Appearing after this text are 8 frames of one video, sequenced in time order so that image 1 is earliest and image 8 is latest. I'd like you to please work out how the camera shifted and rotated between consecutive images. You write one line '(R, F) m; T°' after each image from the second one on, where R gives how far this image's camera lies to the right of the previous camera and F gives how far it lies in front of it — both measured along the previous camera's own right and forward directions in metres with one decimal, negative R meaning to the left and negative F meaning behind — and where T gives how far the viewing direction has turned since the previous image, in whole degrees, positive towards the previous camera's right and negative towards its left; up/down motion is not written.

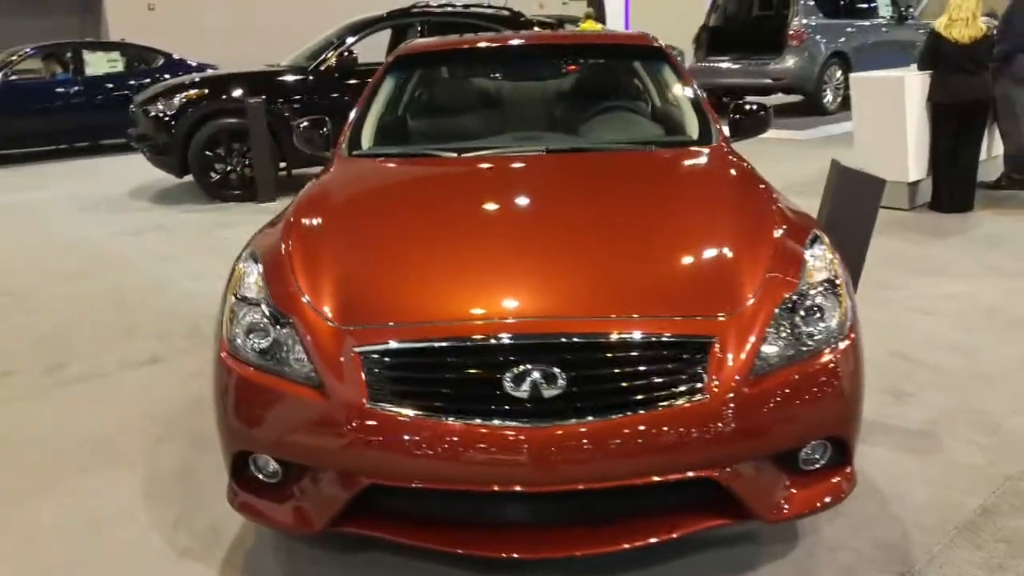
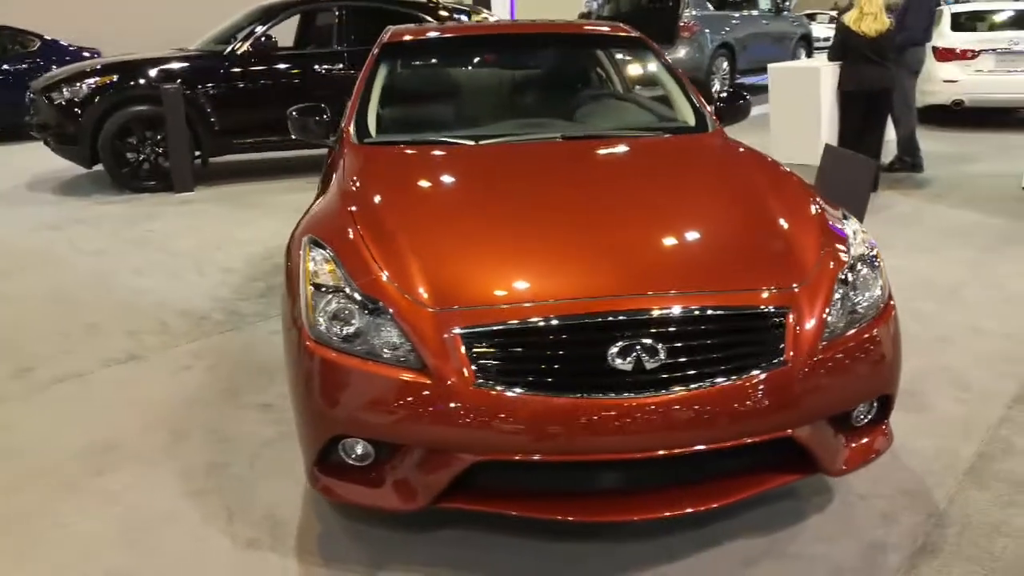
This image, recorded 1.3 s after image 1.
(-0.5, 0.0) m; +9°
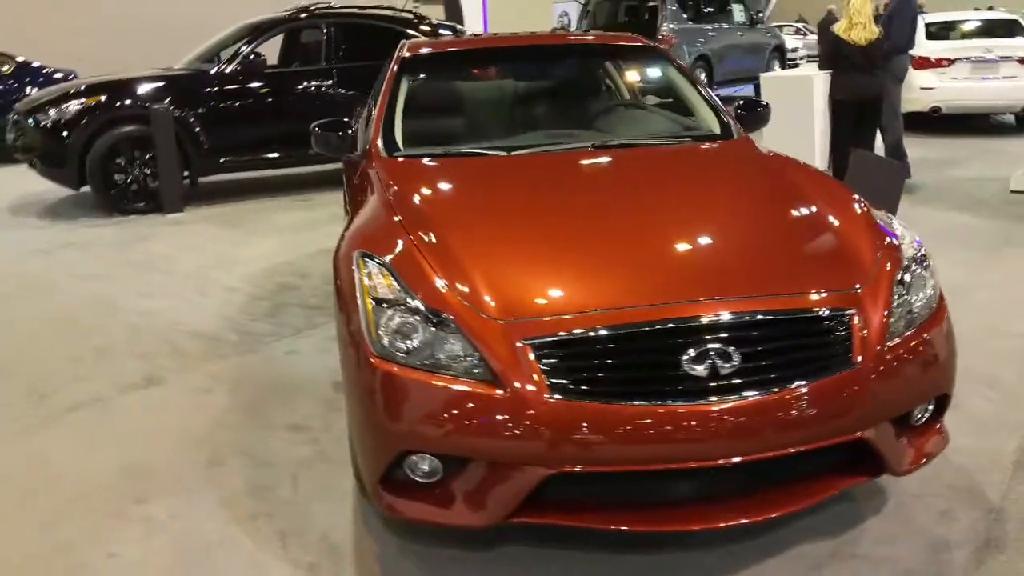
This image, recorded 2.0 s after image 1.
(-0.2, 0.0) m; +2°
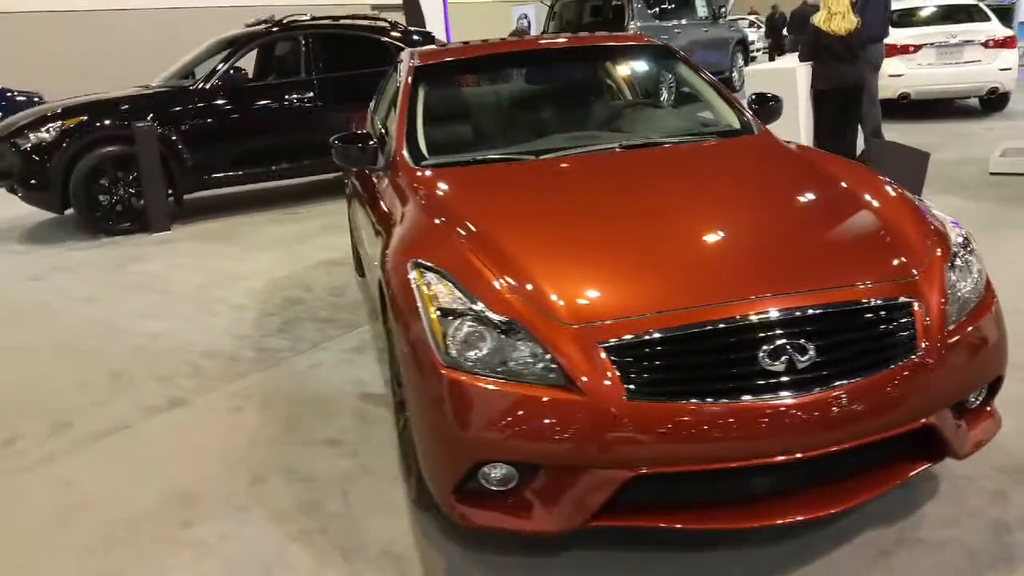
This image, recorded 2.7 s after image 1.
(-0.2, 0.0) m; +2°
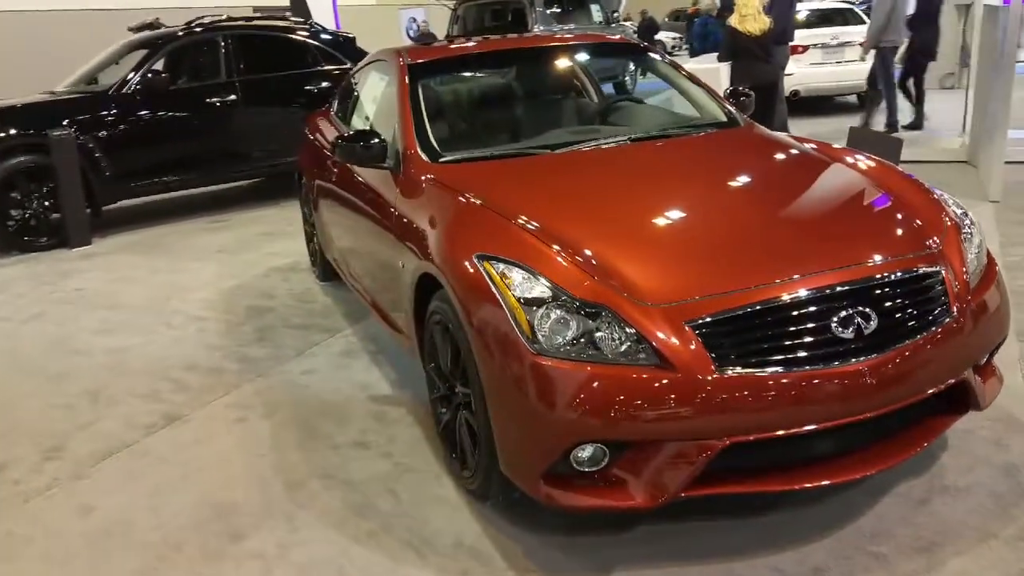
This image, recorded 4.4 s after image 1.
(-0.5, 0.0) m; +8°
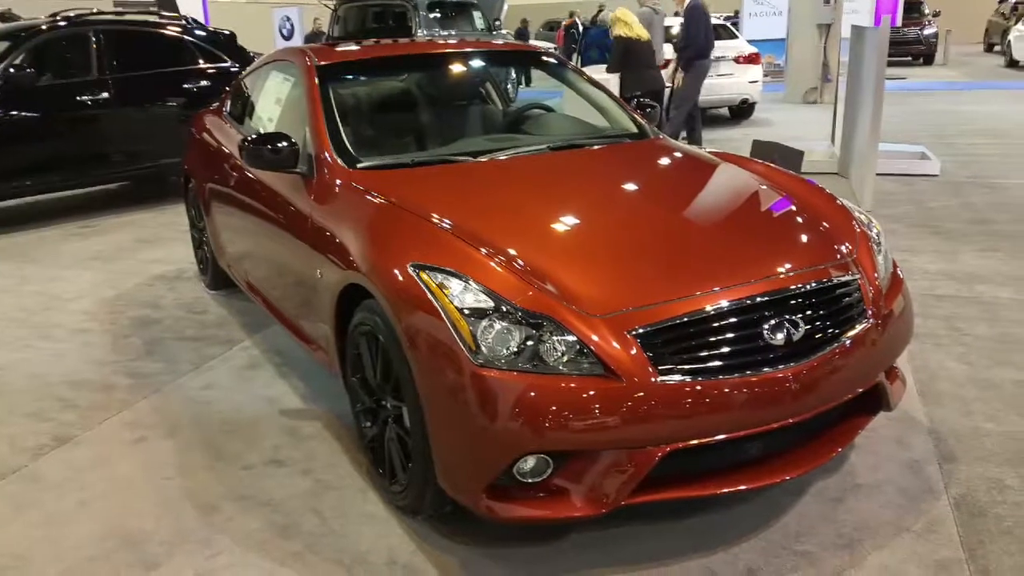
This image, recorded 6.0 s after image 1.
(-0.2, 0.0) m; +8°
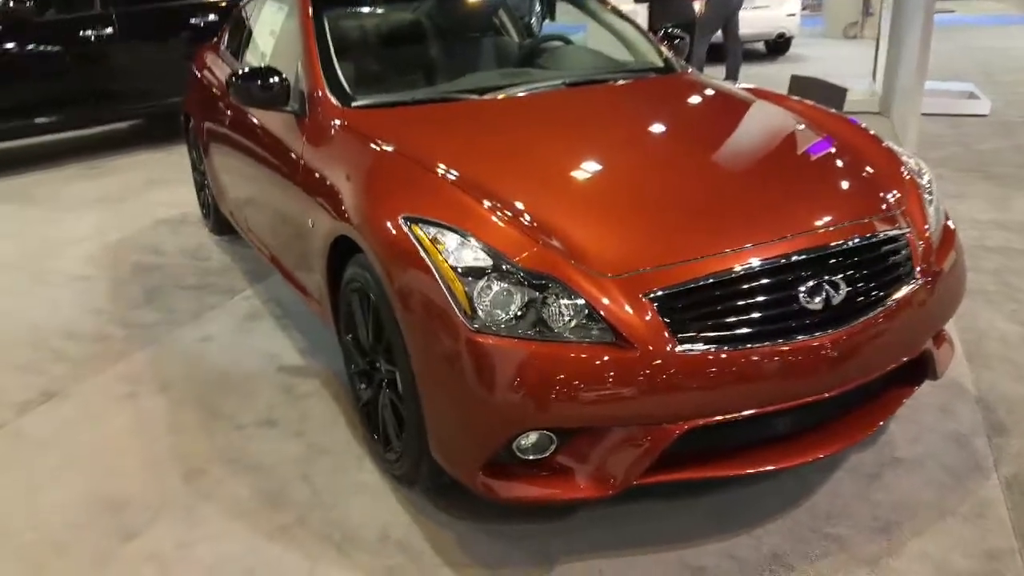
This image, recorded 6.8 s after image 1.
(+0.1, +0.2) m; -2°
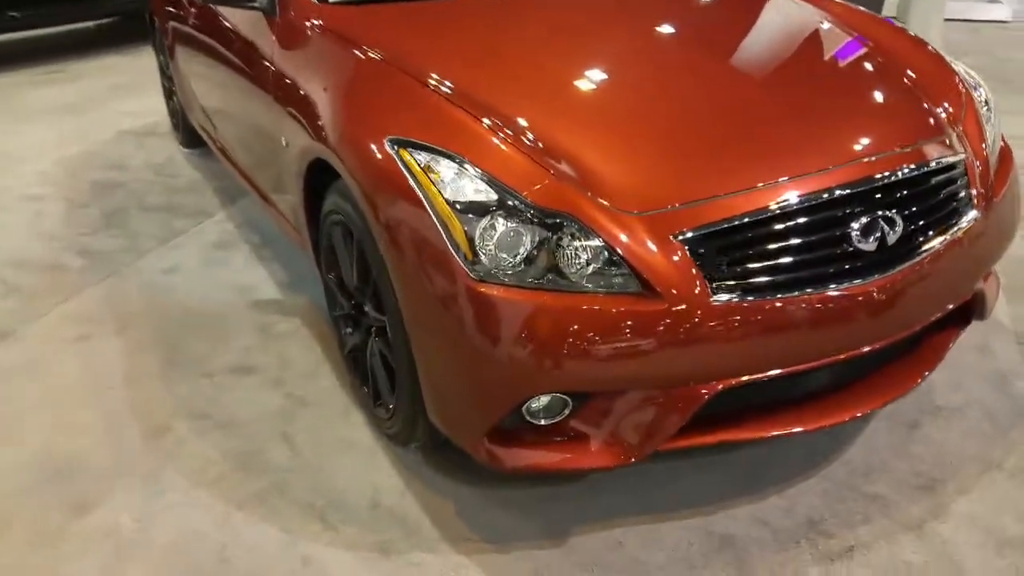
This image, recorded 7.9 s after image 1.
(0.0, +0.3) m; +1°
